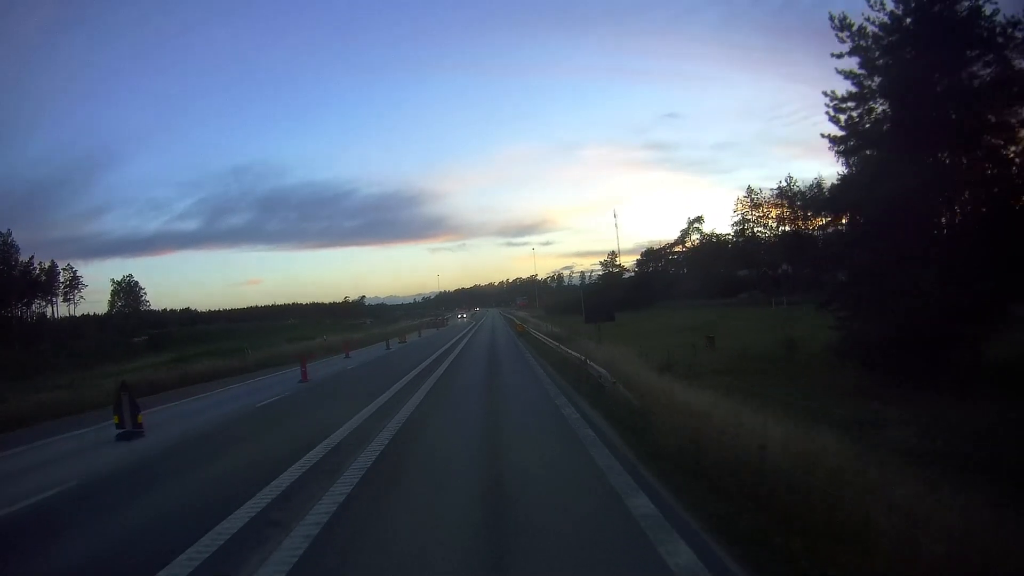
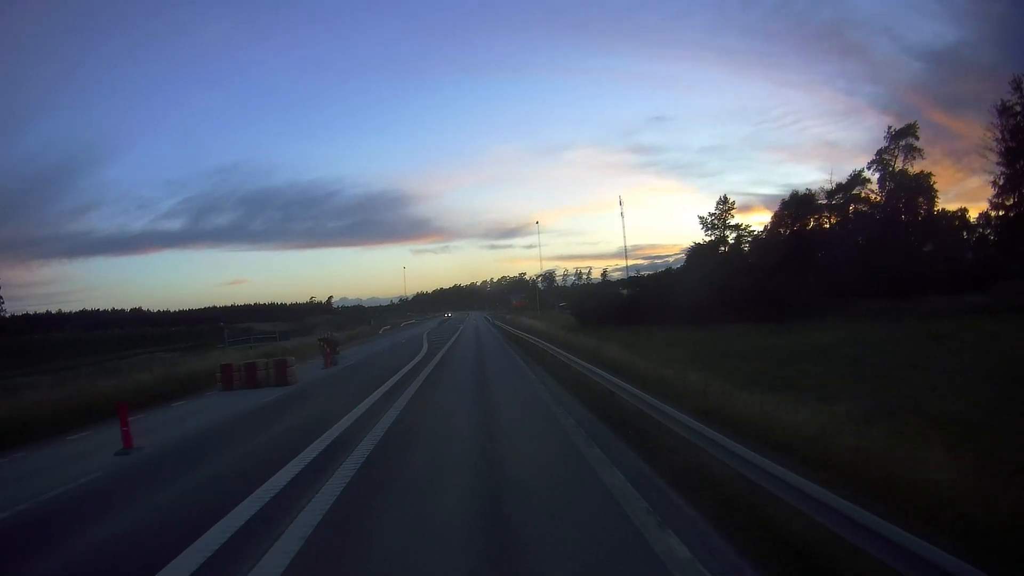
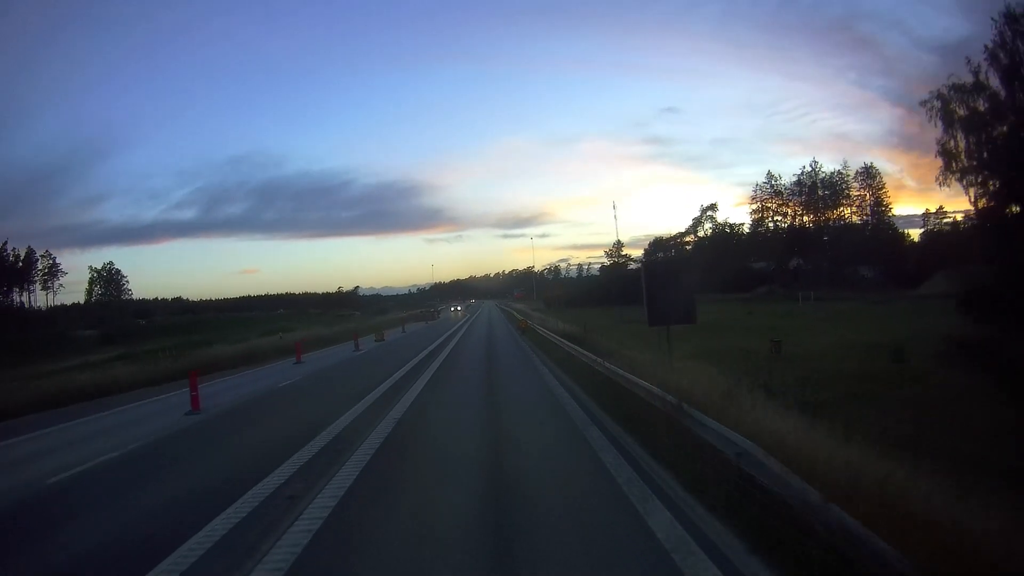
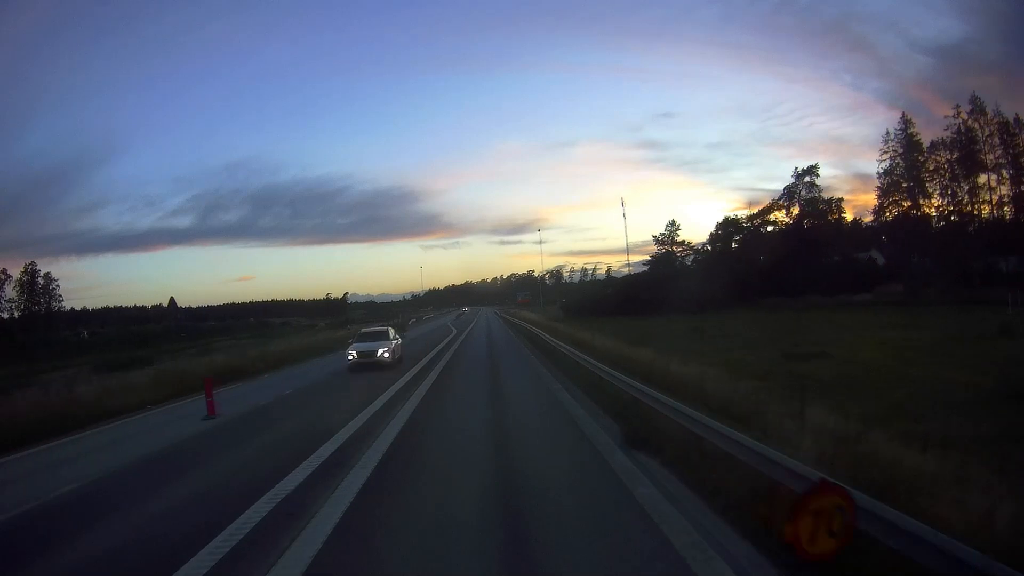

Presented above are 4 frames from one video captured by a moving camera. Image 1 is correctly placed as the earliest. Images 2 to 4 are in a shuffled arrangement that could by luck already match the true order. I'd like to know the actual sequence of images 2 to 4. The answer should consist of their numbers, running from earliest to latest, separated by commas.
3, 4, 2
